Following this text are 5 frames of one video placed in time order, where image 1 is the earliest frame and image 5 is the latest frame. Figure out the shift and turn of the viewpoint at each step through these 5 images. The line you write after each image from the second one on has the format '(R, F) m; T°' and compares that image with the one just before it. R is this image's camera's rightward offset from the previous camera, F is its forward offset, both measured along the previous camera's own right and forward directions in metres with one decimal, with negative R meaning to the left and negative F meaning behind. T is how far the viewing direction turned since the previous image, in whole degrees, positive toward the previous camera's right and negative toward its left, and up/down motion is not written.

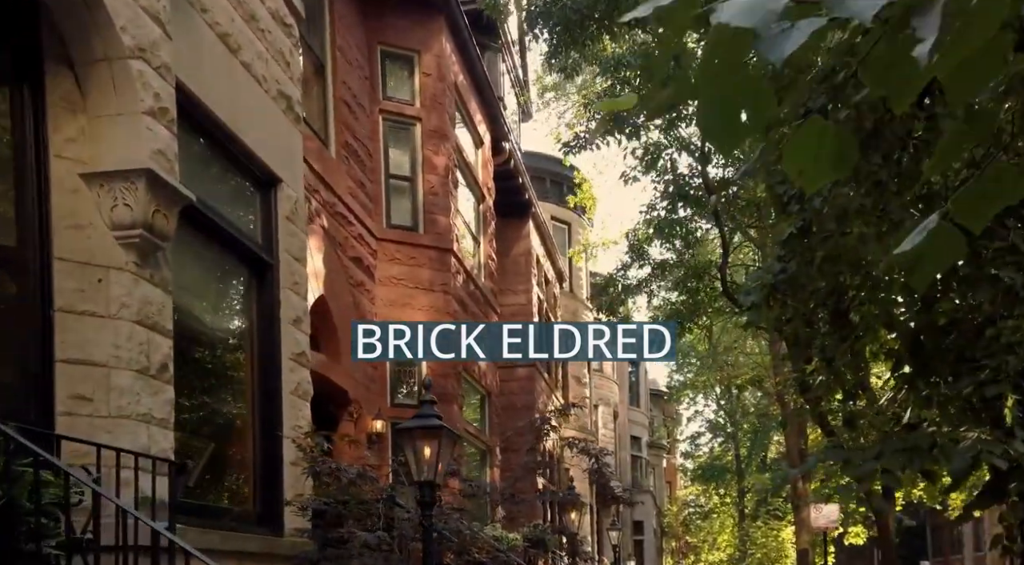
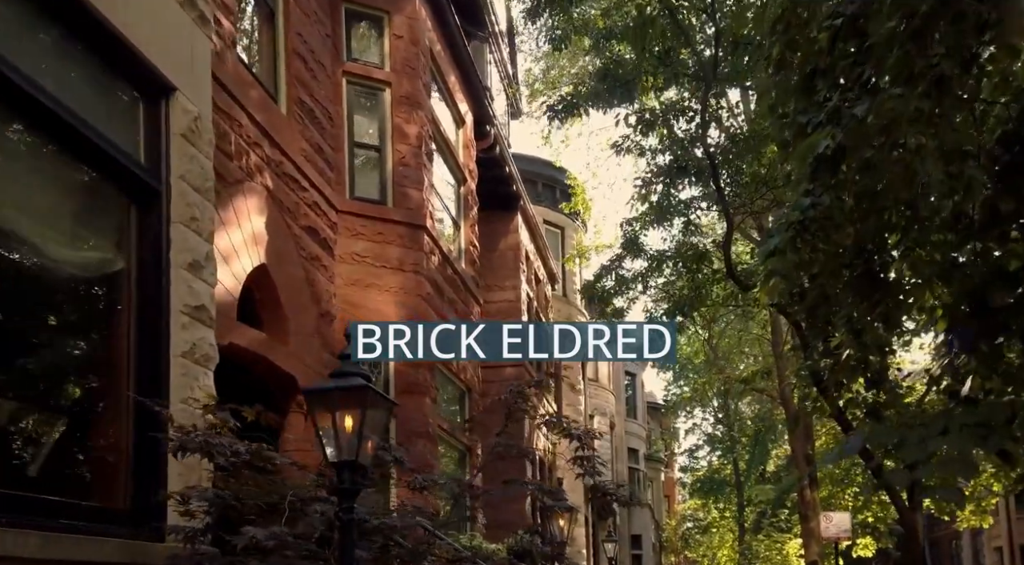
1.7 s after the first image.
(+0.2, +1.5) m; 0°
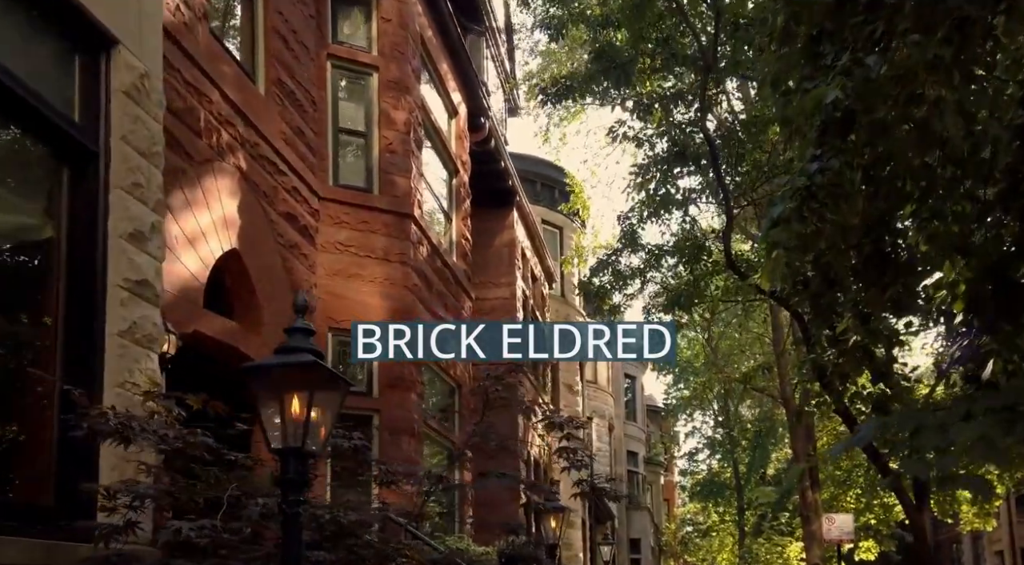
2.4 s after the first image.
(+0.1, +0.5) m; 0°
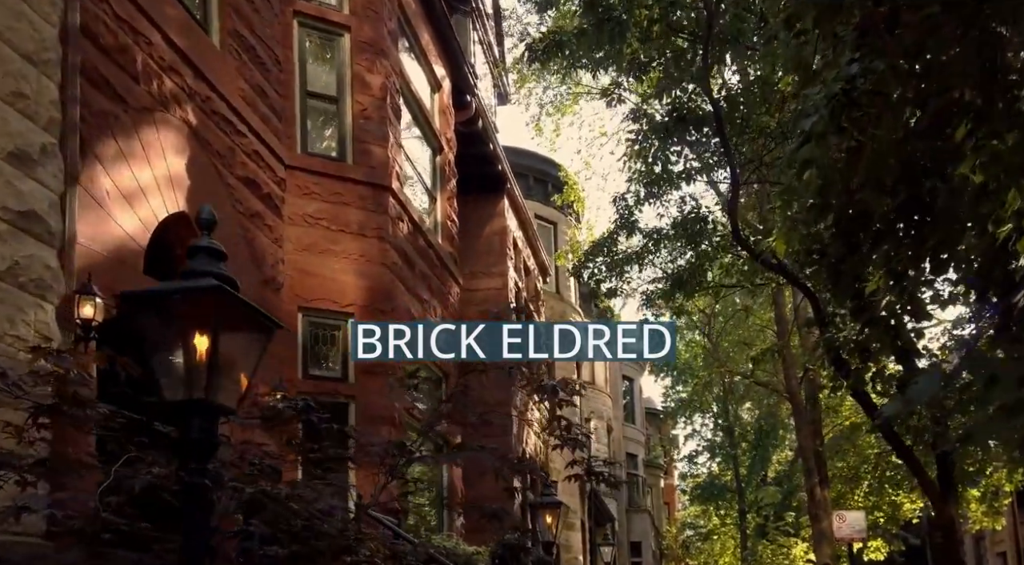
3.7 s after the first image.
(+0.1, +1.0) m; 0°
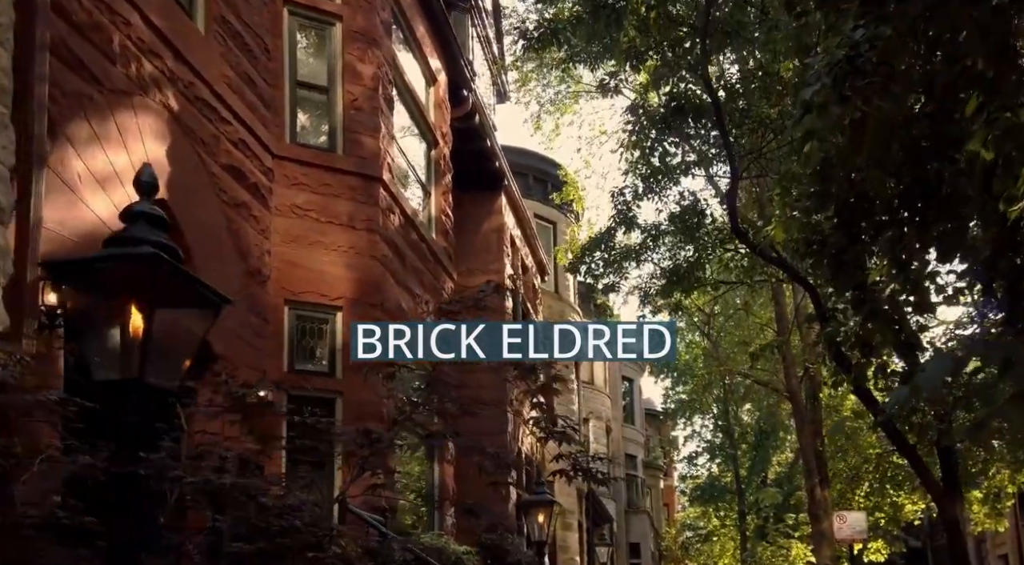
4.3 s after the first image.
(+0.1, +0.3) m; 0°
